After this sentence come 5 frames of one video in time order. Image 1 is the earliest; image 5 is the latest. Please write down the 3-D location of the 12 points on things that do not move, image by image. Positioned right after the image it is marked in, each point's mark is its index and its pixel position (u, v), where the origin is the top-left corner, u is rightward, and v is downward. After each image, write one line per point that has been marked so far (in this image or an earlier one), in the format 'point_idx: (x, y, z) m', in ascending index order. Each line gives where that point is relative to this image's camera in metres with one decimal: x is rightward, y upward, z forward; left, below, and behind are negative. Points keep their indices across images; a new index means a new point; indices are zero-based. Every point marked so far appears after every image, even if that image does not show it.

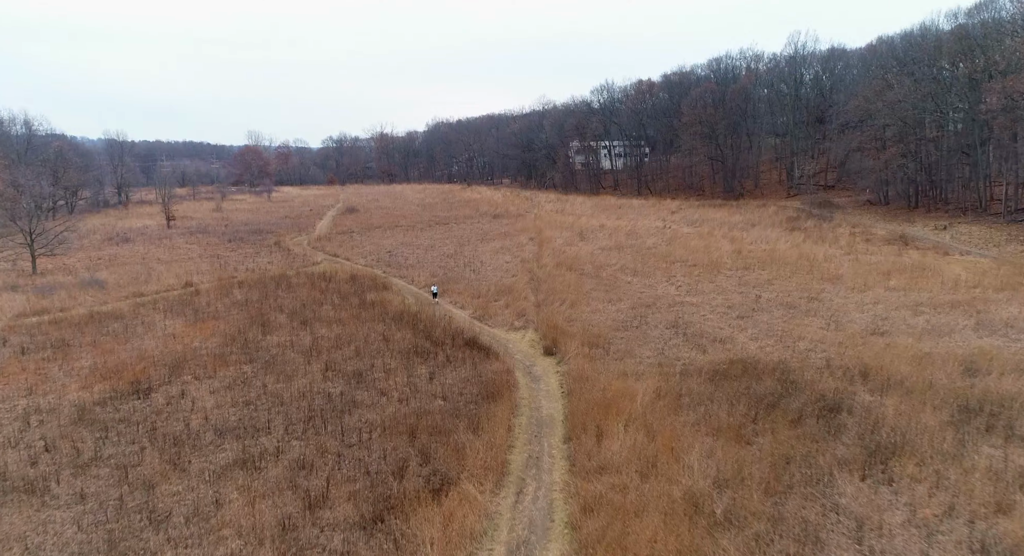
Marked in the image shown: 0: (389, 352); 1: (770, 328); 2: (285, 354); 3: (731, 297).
0: (-2.6, -1.6, +14.6) m
1: (+5.6, -1.1, +15.3) m
2: (-4.8, -1.6, +14.6) m
3: (+6.0, -0.5, +19.2) m
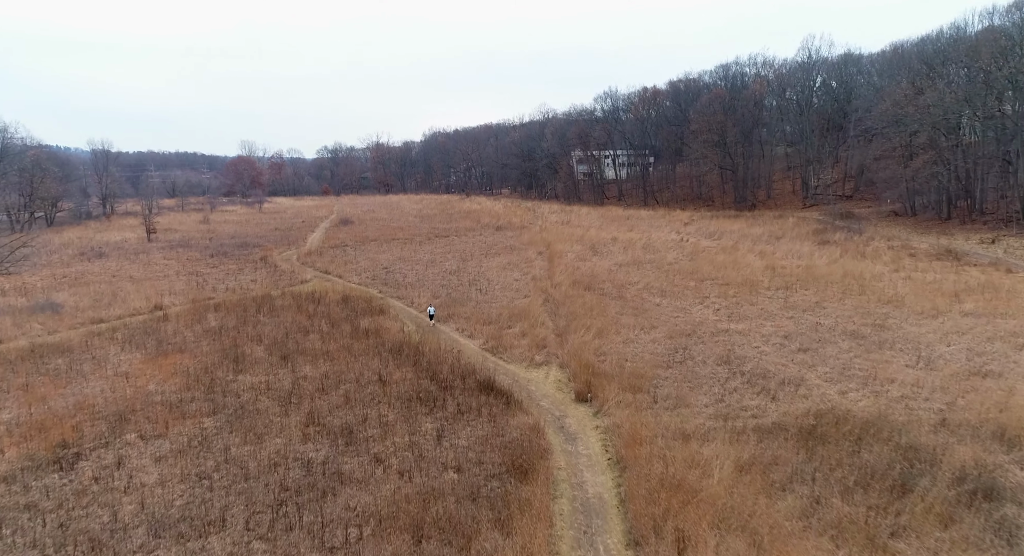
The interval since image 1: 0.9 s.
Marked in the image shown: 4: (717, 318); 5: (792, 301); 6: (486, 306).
0: (-2.2, -2.1, +11.9) m
1: (+6.1, -1.6, +12.7) m
2: (-4.3, -2.1, +11.9) m
3: (+6.4, -1.1, +16.6) m
4: (+5.1, -1.0, +17.5) m
5: (+7.7, -0.6, +19.0) m
6: (-0.7, -0.8, +19.7) m
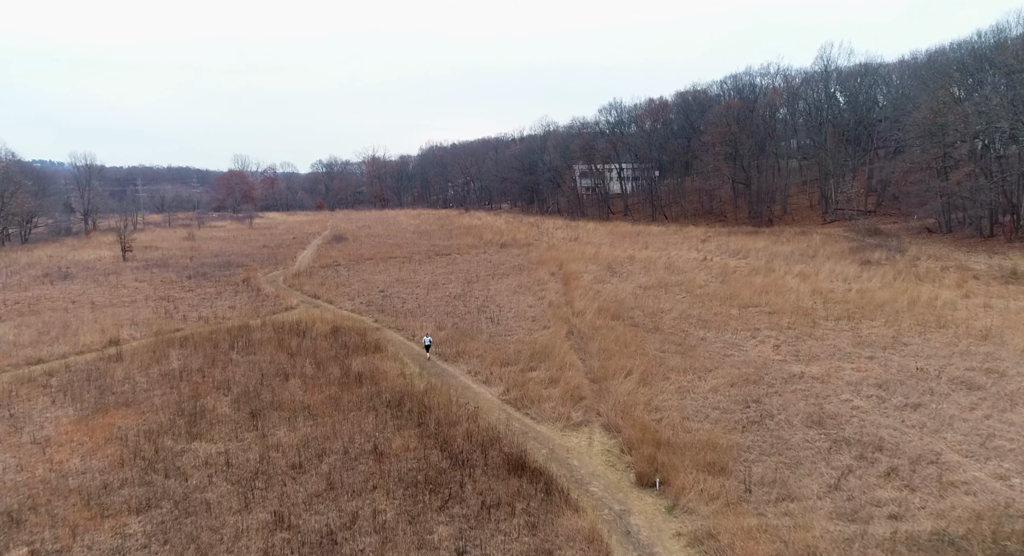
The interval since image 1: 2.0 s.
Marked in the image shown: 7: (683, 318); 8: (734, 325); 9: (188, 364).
0: (-1.6, -2.6, +8.9) m
1: (+6.6, -2.2, +9.7) m
2: (-3.8, -2.7, +8.9) m
3: (+6.9, -1.7, +13.7) m
4: (+5.6, -1.7, +14.5) m
5: (+8.1, -1.3, +16.1) m
6: (-0.3, -1.5, +16.7) m
7: (+4.6, -1.1, +19.0) m
8: (+5.7, -1.2, +18.1) m
9: (-7.0, -1.9, +15.0) m
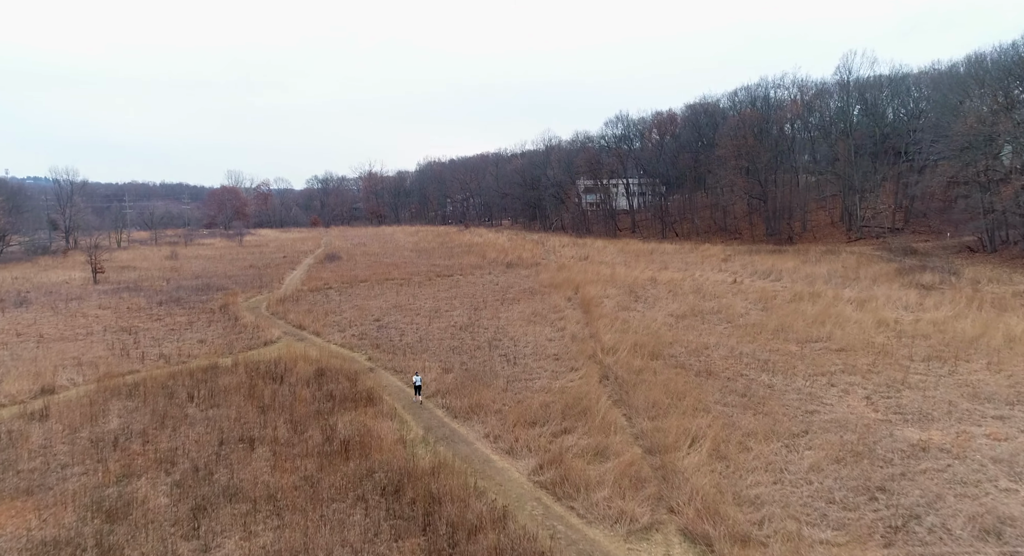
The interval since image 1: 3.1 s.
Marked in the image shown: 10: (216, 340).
0: (-1.1, -3.1, +5.7) m
1: (+7.1, -2.7, +6.6) m
2: (-3.3, -3.1, +5.7) m
3: (+7.4, -2.3, +10.5) m
4: (+6.1, -2.3, +11.4) m
5: (+8.6, -2.0, +13.0) m
6: (+0.2, -2.2, +13.6) m
7: (+5.1, -1.8, +15.9) m
8: (+6.2, -1.9, +15.0) m
9: (-6.5, -2.5, +11.9) m
10: (-8.1, -1.7, +19.1) m
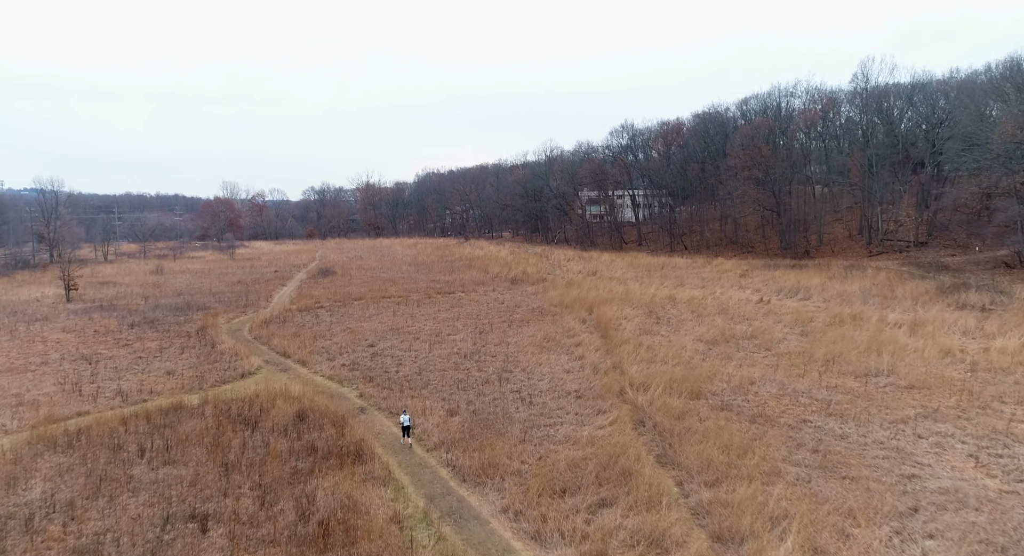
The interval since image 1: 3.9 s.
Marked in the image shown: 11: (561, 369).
0: (-0.8, -3.4, +3.3) m
1: (+7.4, -3.0, +4.2) m
2: (-3.0, -3.5, +3.3) m
3: (+7.7, -2.7, +8.2) m
4: (+6.4, -2.7, +9.0) m
5: (+8.9, -2.4, +10.7) m
6: (+0.5, -2.6, +11.2) m
7: (+5.4, -2.3, +13.5) m
8: (+6.5, -2.4, +12.6) m
9: (-6.2, -2.9, +9.4) m
10: (-7.8, -2.2, +16.6) m
11: (+1.2, -2.1, +16.4) m
